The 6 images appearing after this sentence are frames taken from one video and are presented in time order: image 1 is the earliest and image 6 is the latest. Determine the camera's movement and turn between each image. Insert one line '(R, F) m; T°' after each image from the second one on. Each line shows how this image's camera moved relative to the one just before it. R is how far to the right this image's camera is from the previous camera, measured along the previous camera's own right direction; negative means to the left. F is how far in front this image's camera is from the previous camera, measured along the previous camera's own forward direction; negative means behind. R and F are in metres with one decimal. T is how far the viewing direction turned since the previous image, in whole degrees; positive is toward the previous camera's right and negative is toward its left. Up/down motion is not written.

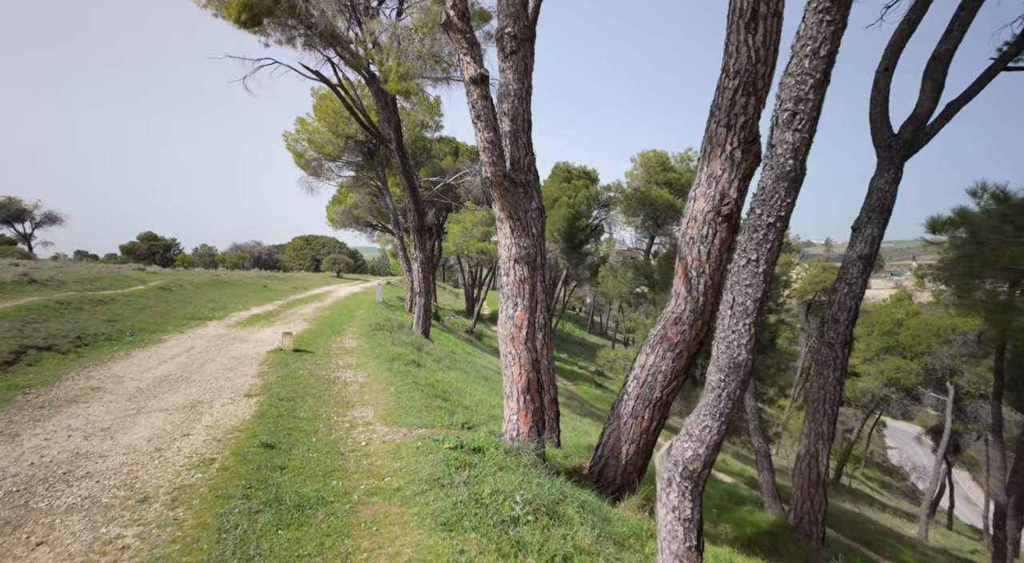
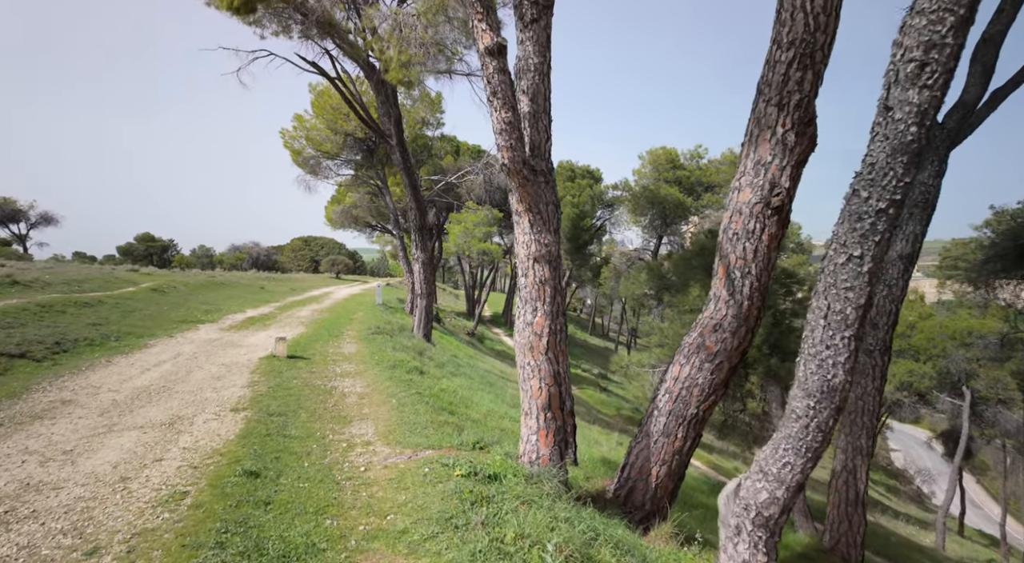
(-0.2, +0.8) m; 0°
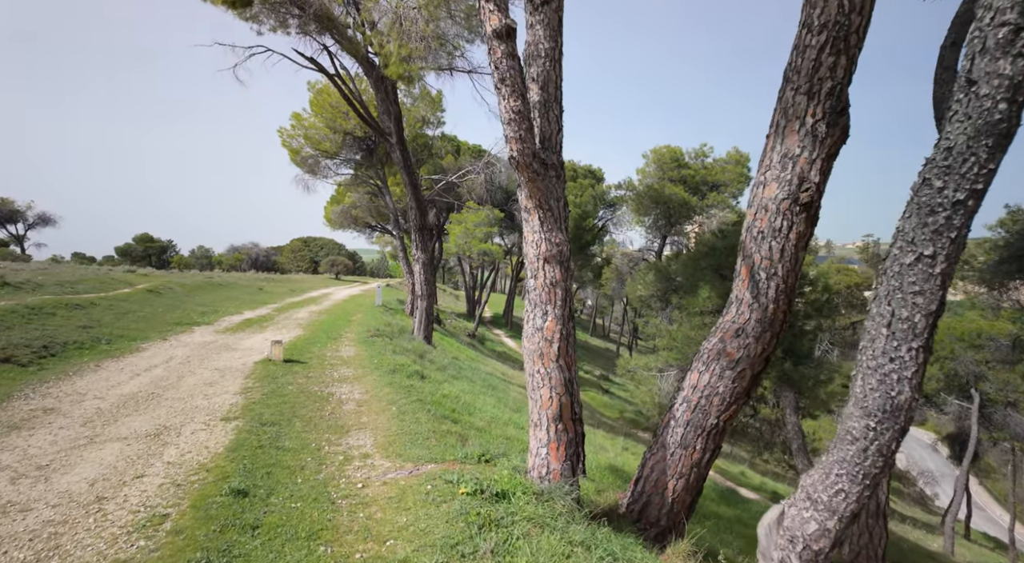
(-0.1, +0.4) m; 0°
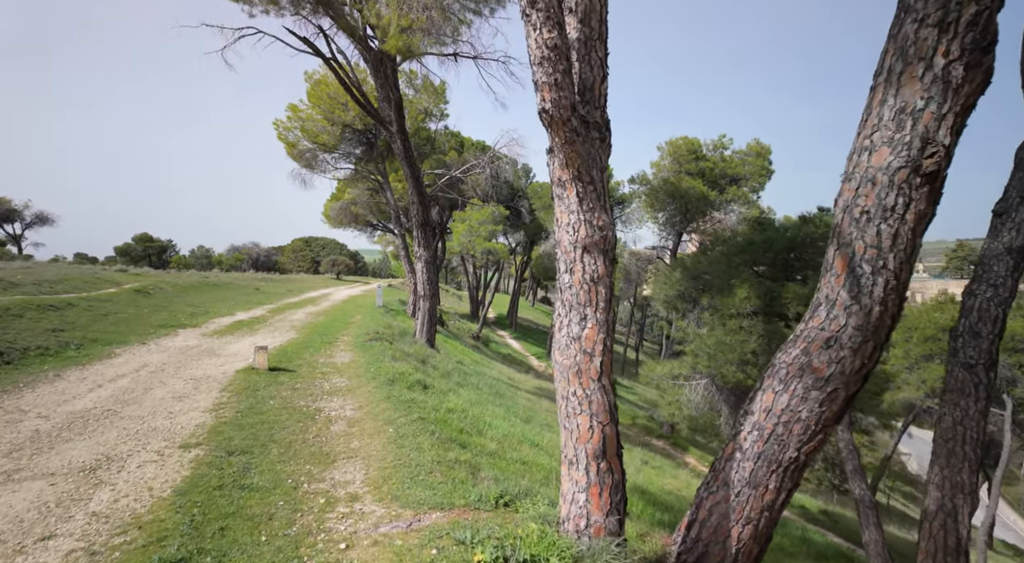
(-0.2, +1.2) m; 0°
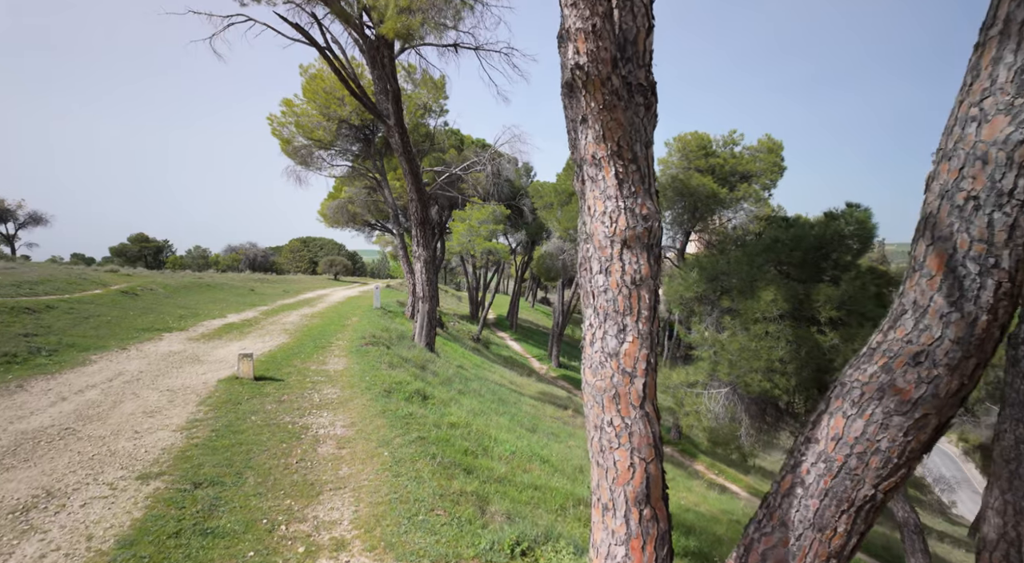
(-0.1, +0.8) m; 0°
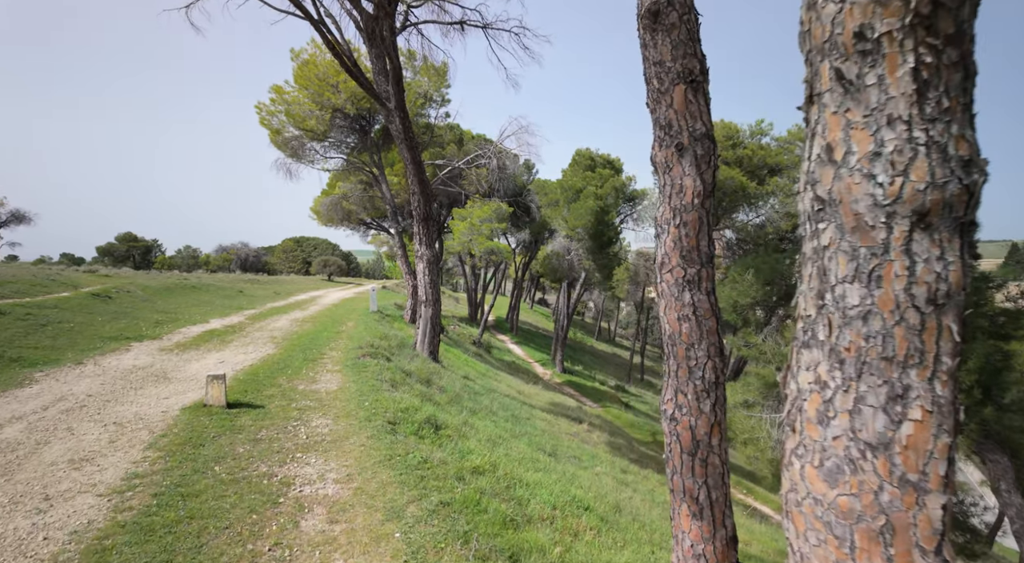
(-0.5, +1.7) m; +1°
